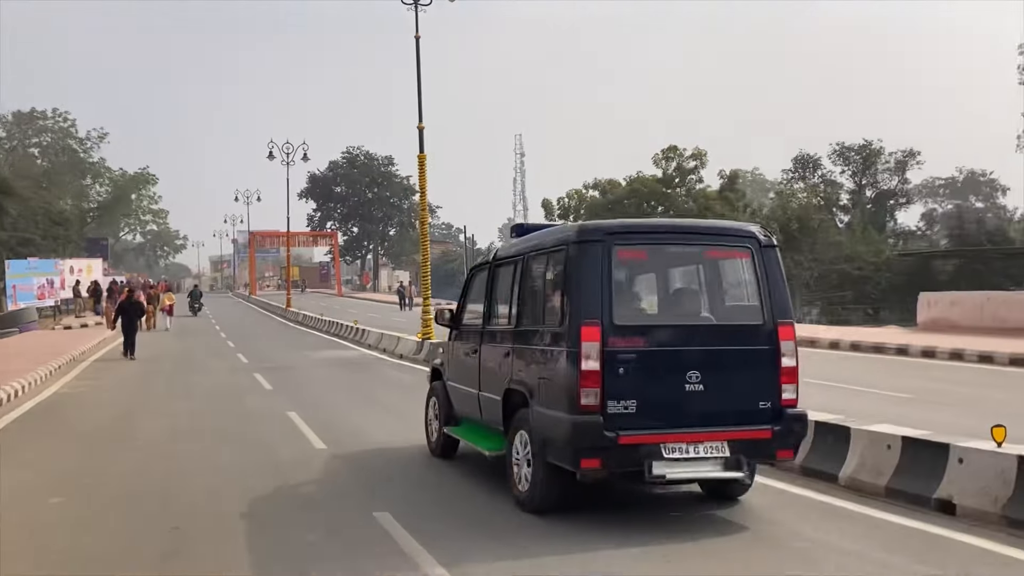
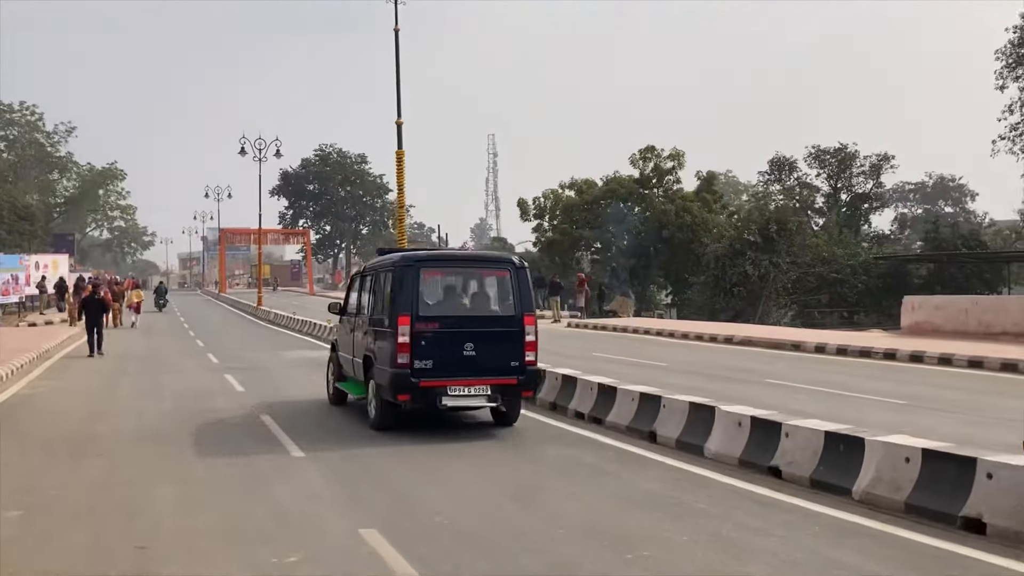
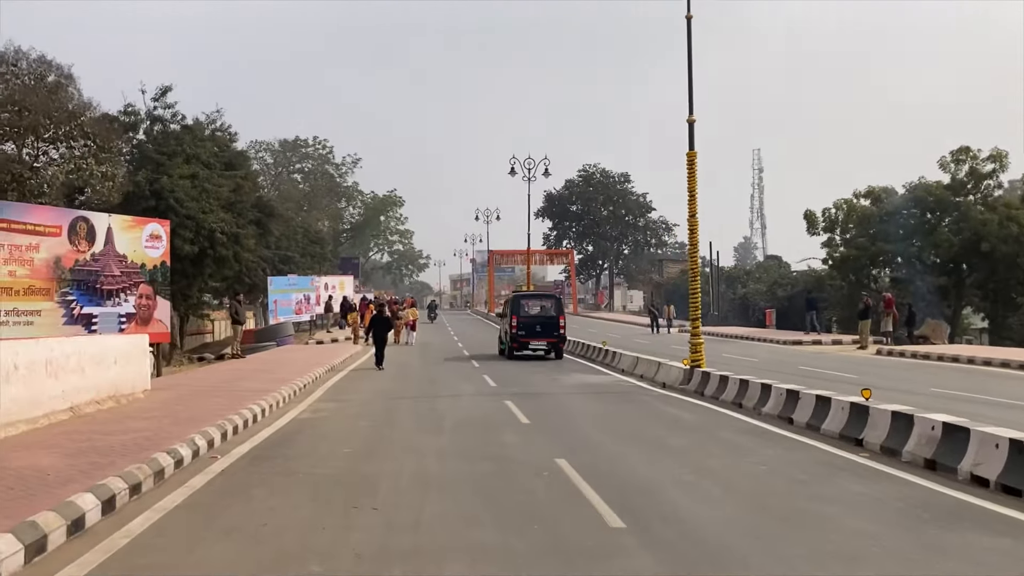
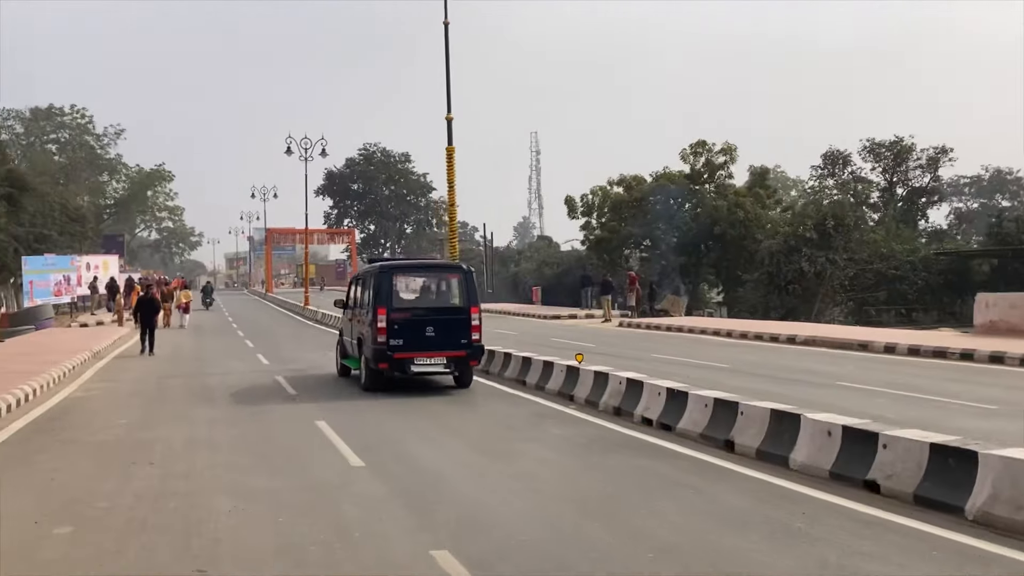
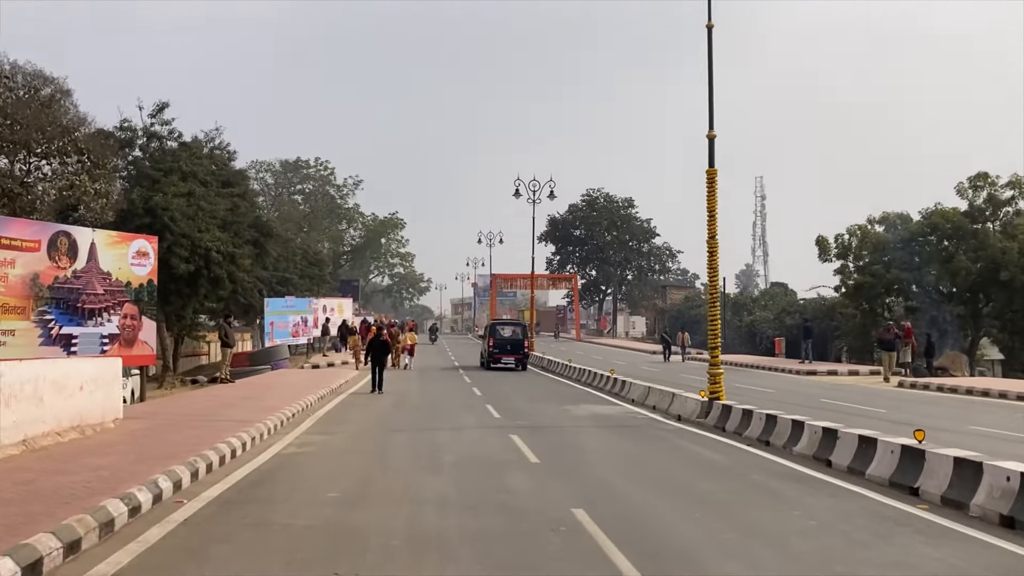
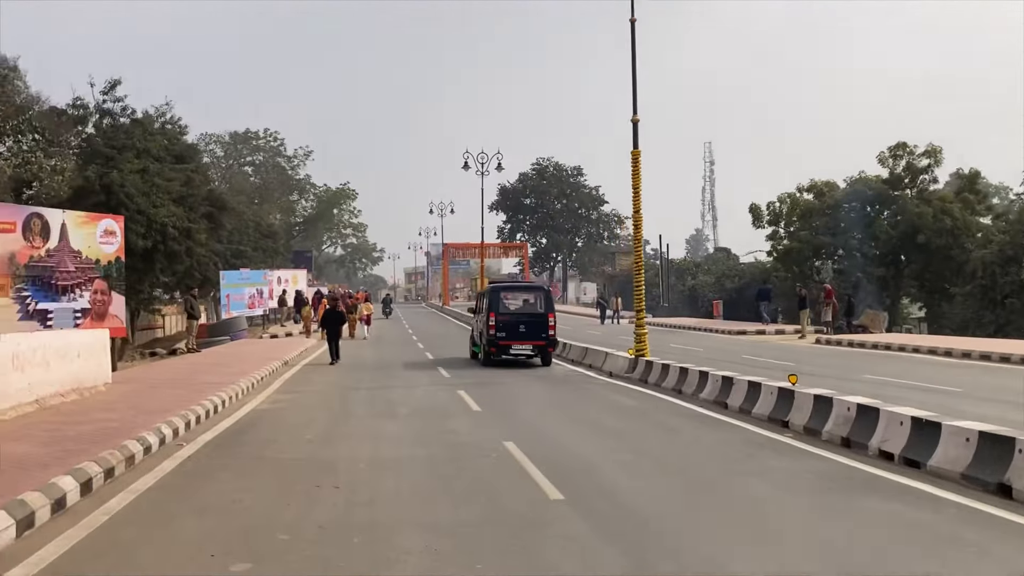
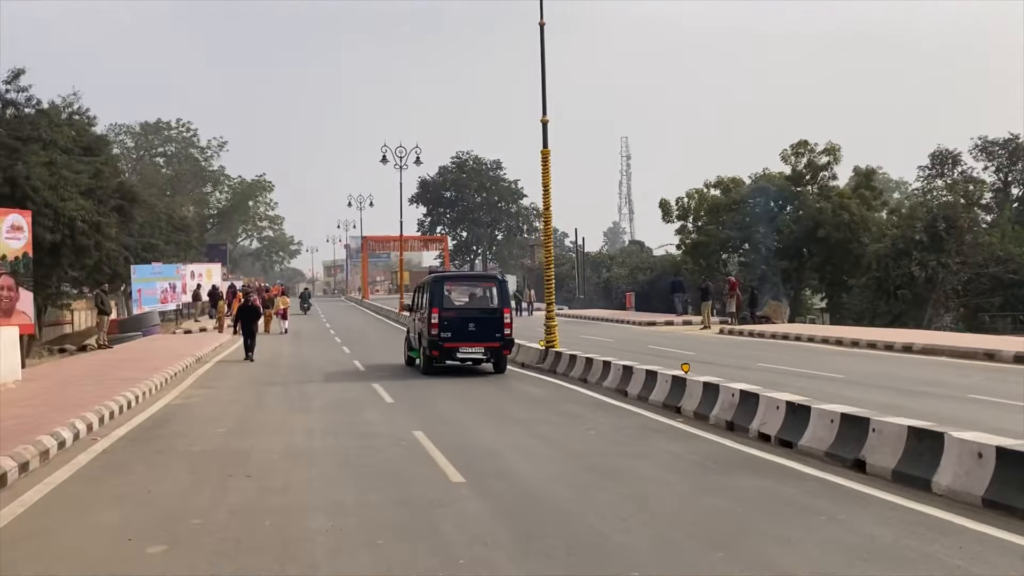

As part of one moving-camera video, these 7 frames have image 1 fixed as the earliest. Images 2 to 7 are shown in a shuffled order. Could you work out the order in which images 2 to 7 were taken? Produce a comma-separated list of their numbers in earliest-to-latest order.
2, 4, 7, 6, 3, 5
